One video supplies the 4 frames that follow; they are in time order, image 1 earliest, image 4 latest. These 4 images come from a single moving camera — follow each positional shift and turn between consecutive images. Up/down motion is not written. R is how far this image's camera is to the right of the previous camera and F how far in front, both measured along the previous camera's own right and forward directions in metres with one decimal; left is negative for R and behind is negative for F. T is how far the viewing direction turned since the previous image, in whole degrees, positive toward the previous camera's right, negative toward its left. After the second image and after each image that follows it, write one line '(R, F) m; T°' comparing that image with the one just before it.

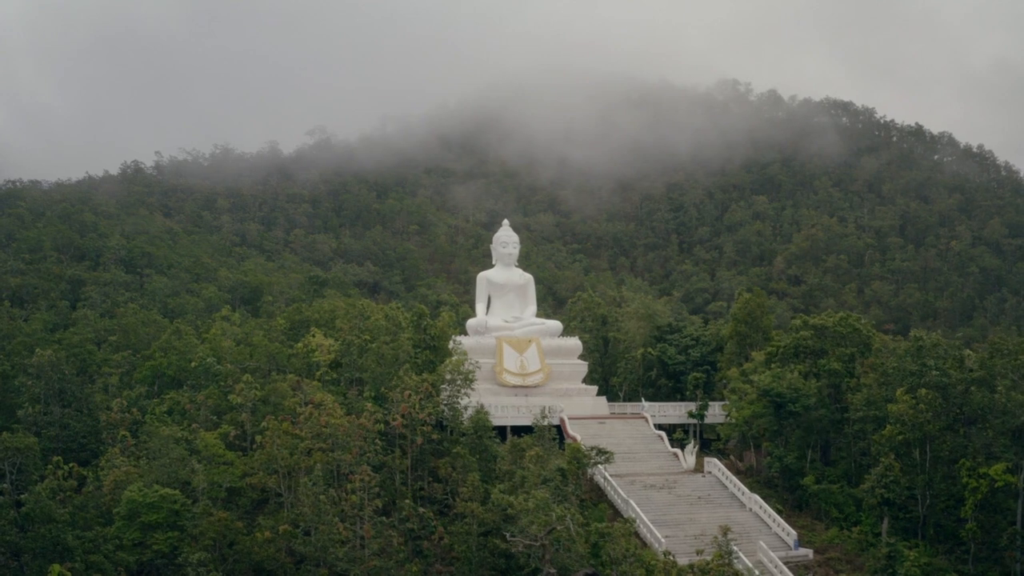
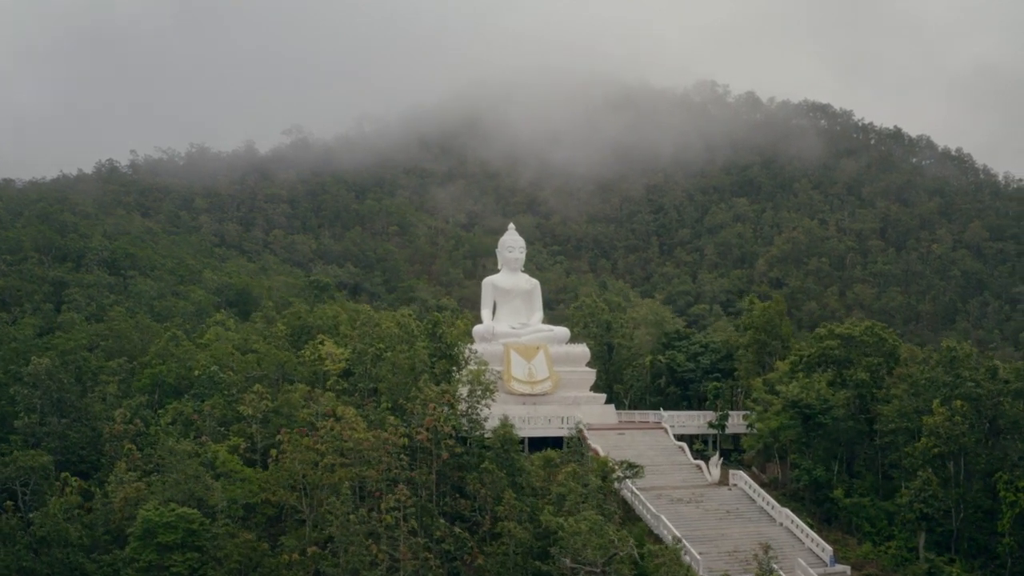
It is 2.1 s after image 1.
(-1.2, +0.8) m; +2°
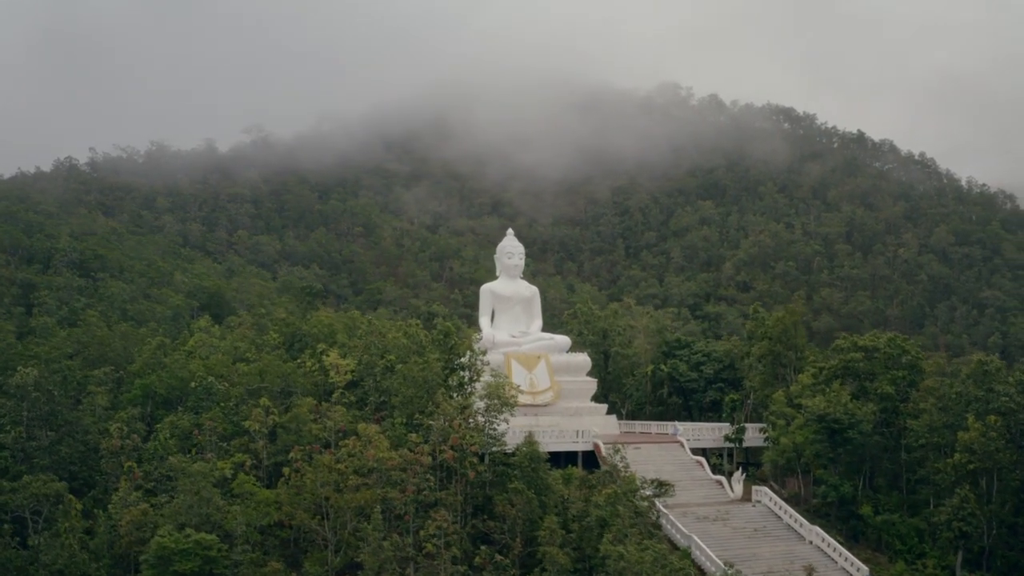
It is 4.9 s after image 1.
(-1.4, +0.9) m; +2°
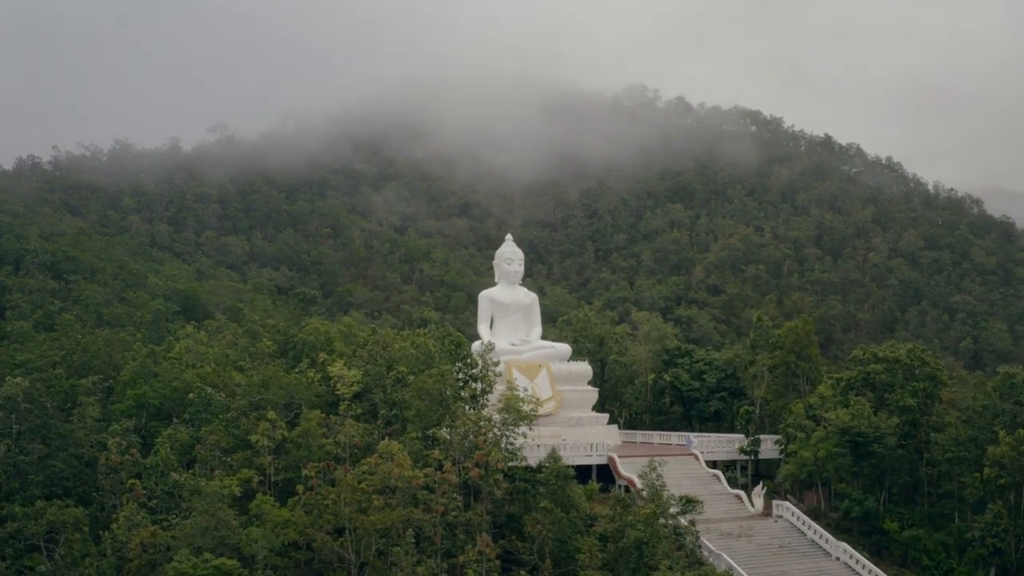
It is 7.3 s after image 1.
(-1.3, +0.8) m; +2°
